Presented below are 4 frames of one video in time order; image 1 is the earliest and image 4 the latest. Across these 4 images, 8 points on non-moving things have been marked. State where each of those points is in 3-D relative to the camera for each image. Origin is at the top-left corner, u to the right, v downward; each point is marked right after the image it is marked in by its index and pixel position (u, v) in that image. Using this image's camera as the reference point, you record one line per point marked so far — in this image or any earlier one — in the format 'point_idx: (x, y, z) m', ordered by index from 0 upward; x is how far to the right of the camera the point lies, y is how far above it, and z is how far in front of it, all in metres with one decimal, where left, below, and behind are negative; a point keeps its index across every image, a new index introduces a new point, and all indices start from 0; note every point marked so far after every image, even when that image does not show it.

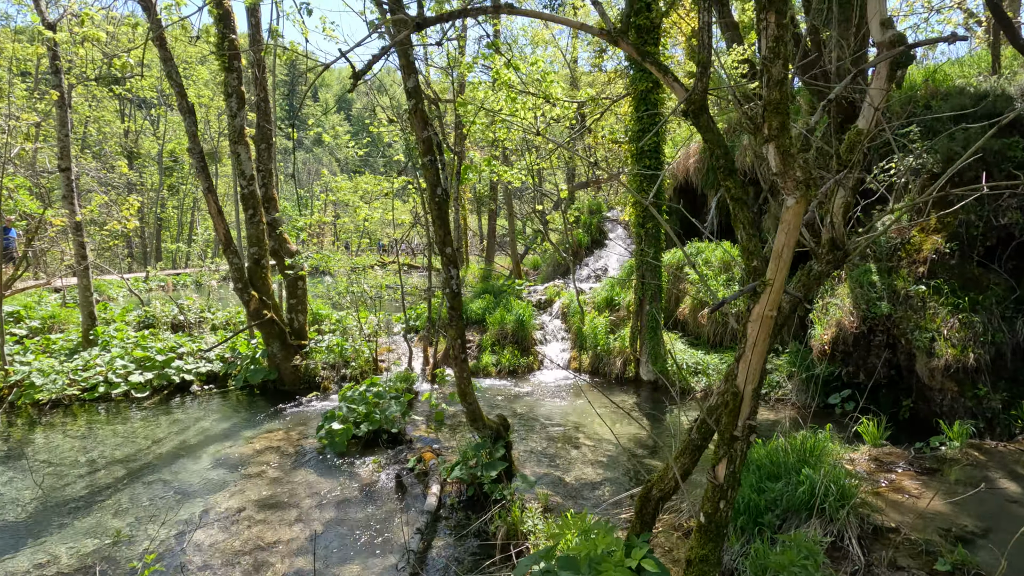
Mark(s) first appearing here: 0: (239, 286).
0: (-3.8, 0.0, +7.7) m
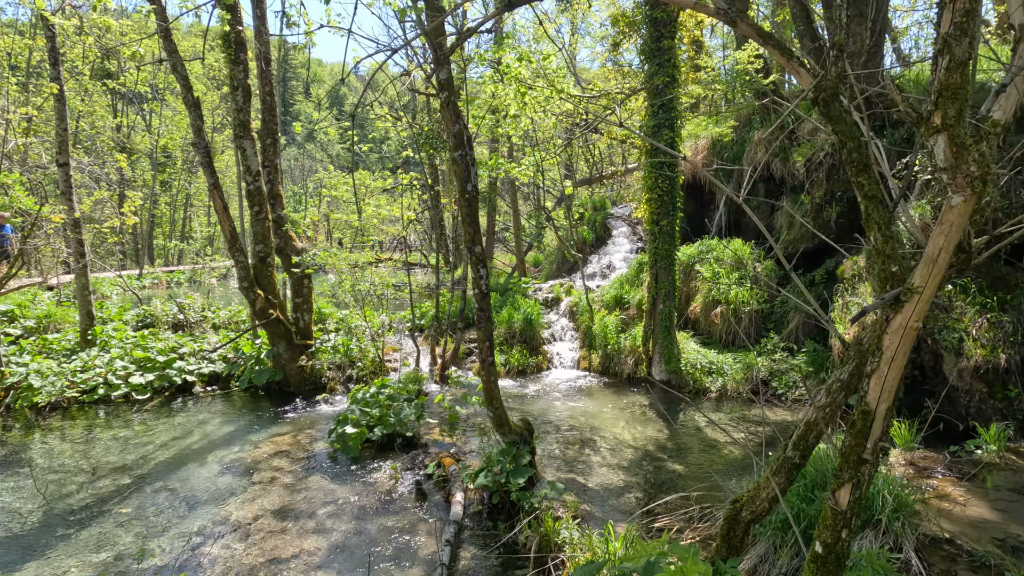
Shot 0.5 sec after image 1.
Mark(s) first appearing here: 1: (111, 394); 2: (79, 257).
0: (-3.6, 0.0, +7.4) m
1: (-5.3, -1.4, +7.3) m
2: (-6.6, +0.5, +8.4) m
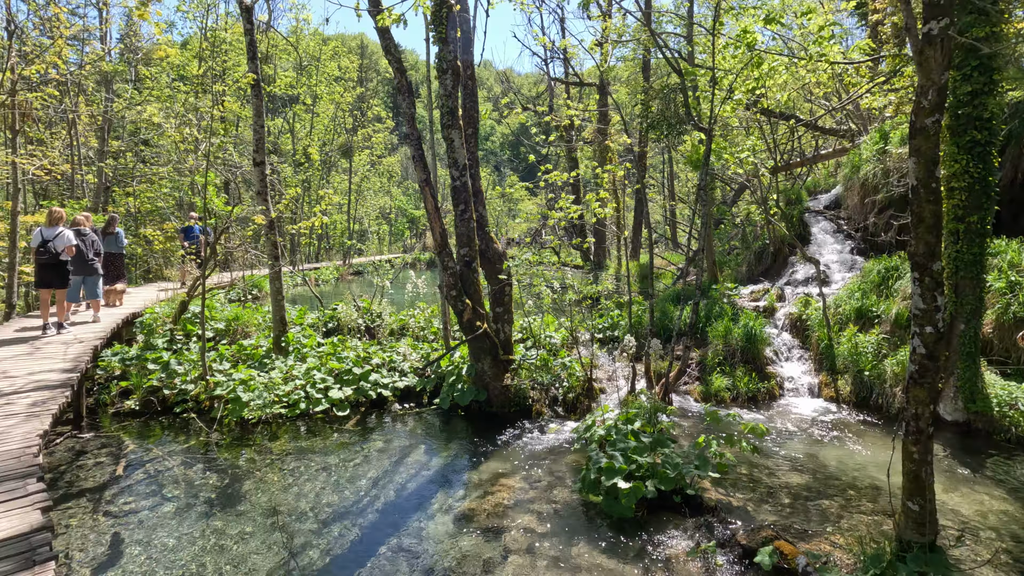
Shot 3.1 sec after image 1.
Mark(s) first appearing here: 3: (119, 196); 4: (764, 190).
0: (-0.7, -0.1, +6.6) m
1: (-2.5, -1.5, +6.7) m
2: (-3.6, +0.4, +8.1) m
3: (-10.5, +2.4, +14.7) m
4: (+4.4, +1.7, +9.7) m
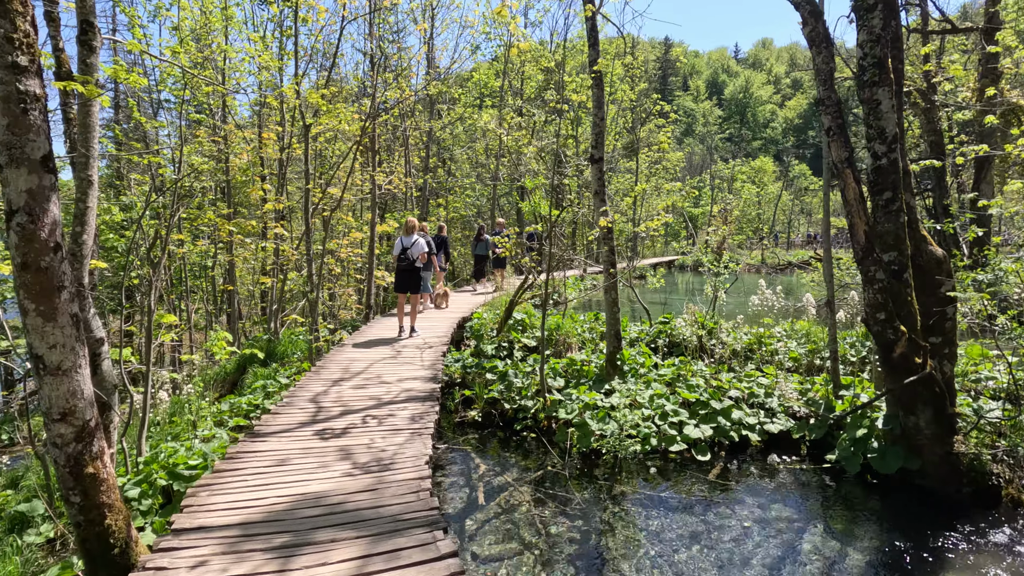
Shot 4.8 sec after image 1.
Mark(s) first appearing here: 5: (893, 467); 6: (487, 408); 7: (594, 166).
0: (+3.1, -0.2, +4.7) m
1: (+1.6, -1.6, +5.6) m
2: (+1.2, +0.3, +7.3) m
3: (-2.2, +2.4, +16.2) m
4: (+9.1, +1.5, +5.3) m
5: (+3.3, -1.6, +4.9) m
6: (-0.3, -1.5, +6.8) m
7: (+1.0, +1.6, +7.0) m
